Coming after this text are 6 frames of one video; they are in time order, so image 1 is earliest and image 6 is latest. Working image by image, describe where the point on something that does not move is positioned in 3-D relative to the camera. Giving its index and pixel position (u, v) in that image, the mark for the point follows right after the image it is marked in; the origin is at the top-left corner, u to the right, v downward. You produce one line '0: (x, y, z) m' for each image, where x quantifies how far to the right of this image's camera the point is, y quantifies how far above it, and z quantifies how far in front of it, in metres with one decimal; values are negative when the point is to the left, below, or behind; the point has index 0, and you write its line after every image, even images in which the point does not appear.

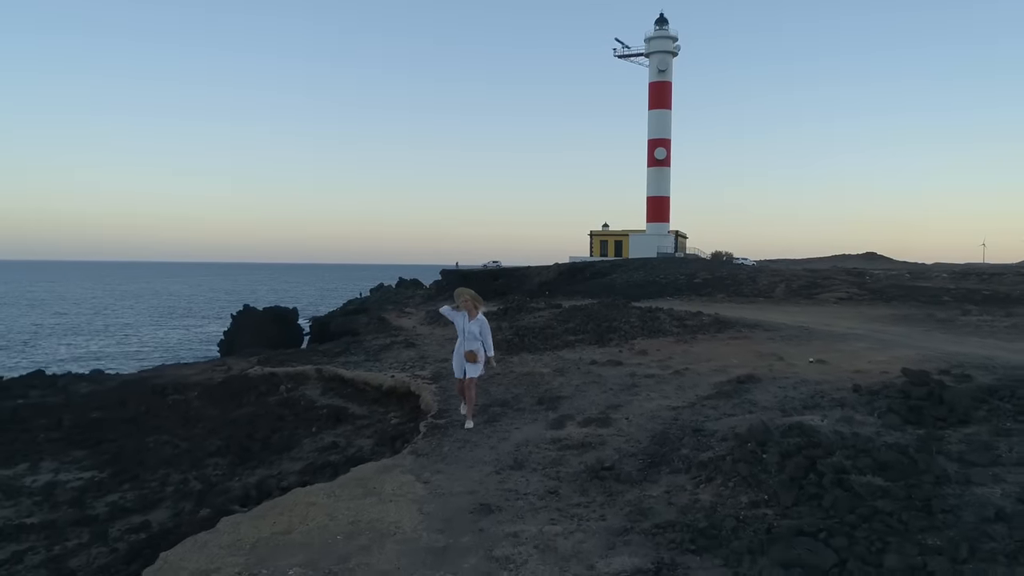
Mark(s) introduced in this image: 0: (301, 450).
0: (-2.9, -2.2, +9.4) m
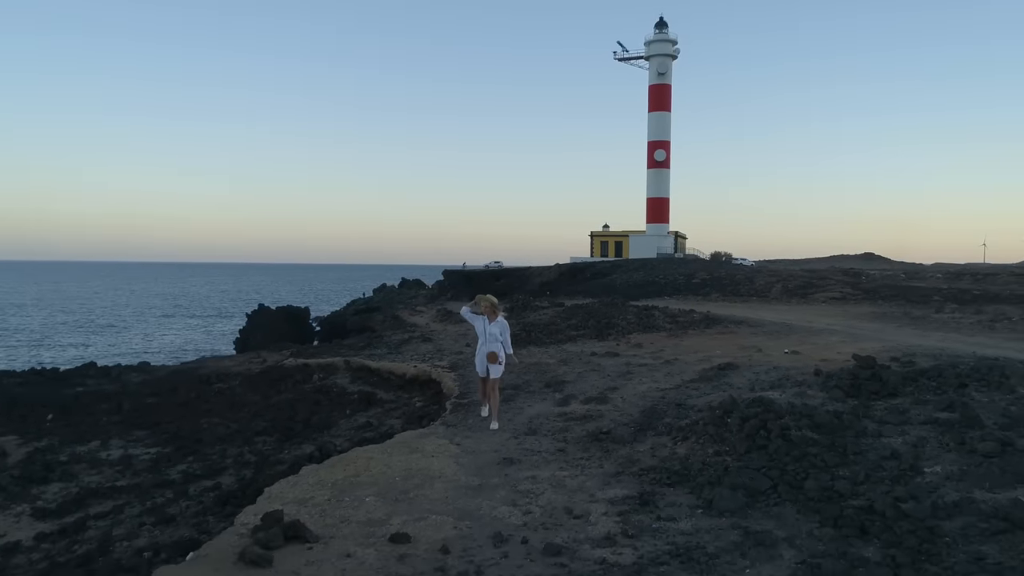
0: (-2.7, -2.2, +10.8) m
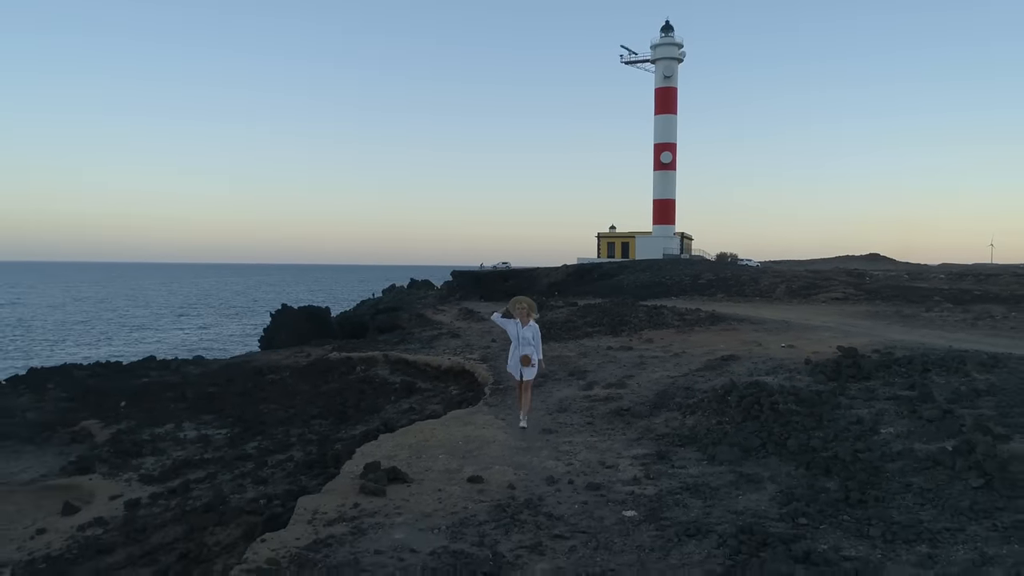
0: (-2.3, -2.2, +12.3) m
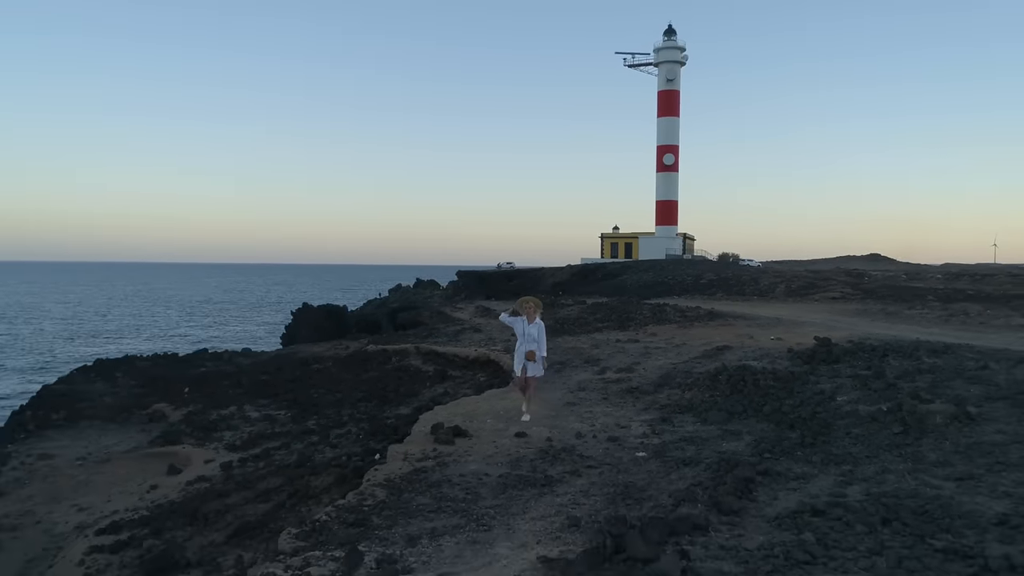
0: (-1.8, -2.2, +14.0) m
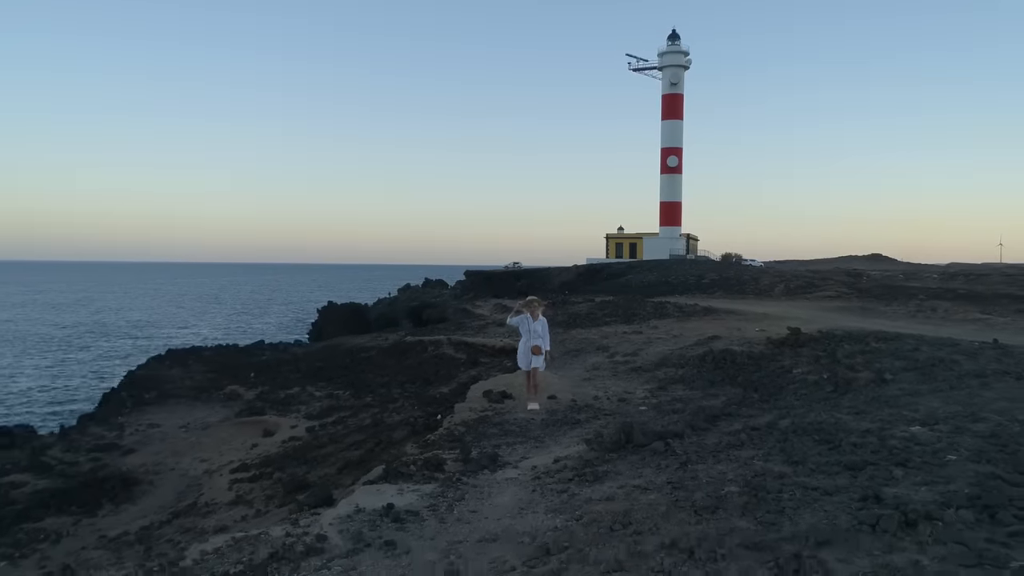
0: (-1.3, -2.1, +16.5) m
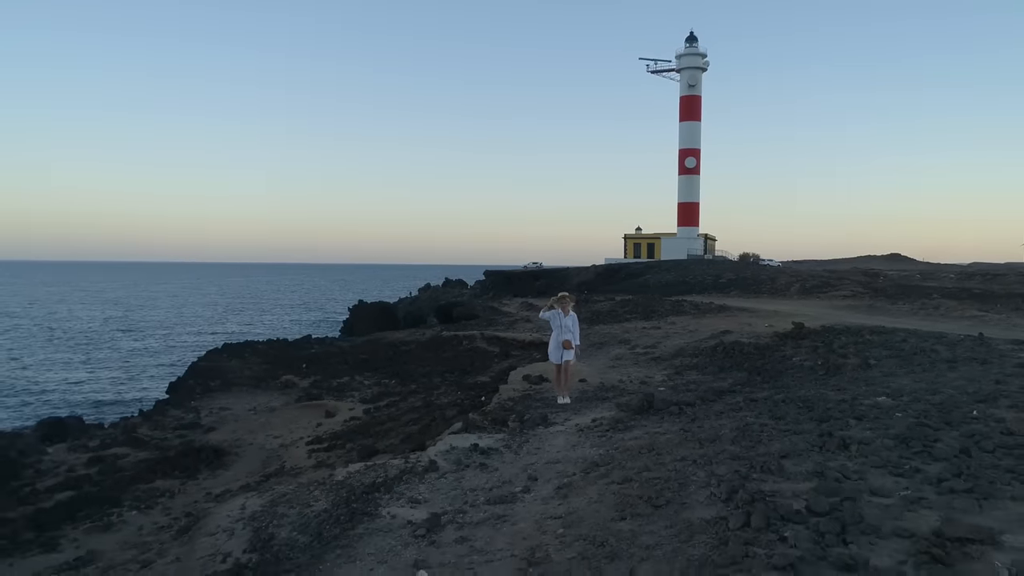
0: (-0.5, -2.1, +18.2) m
